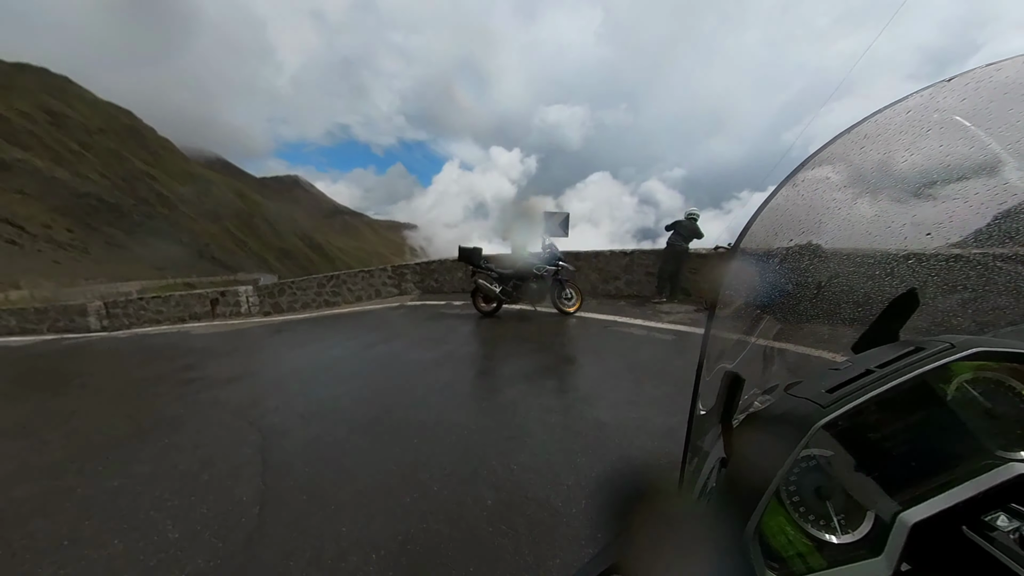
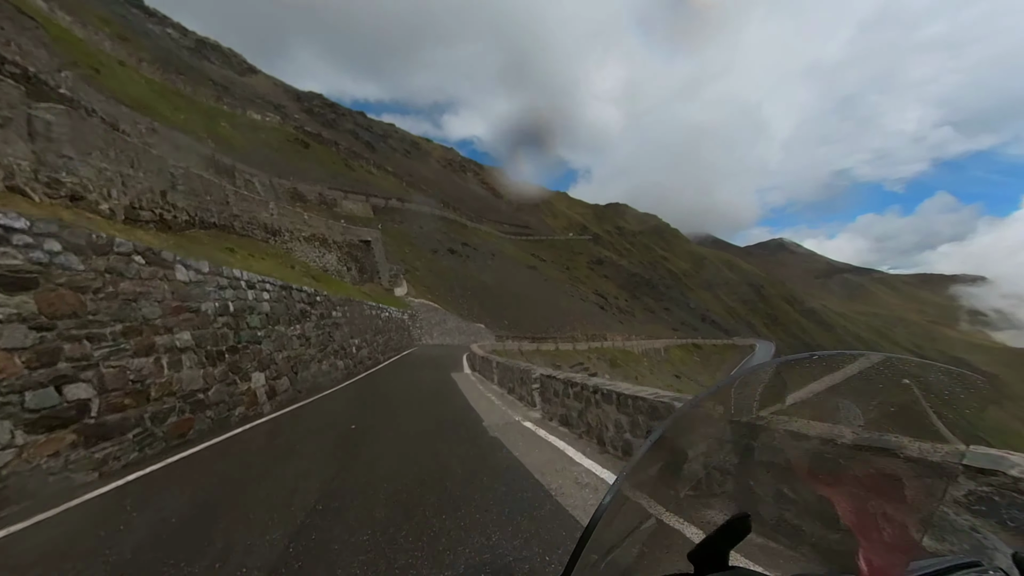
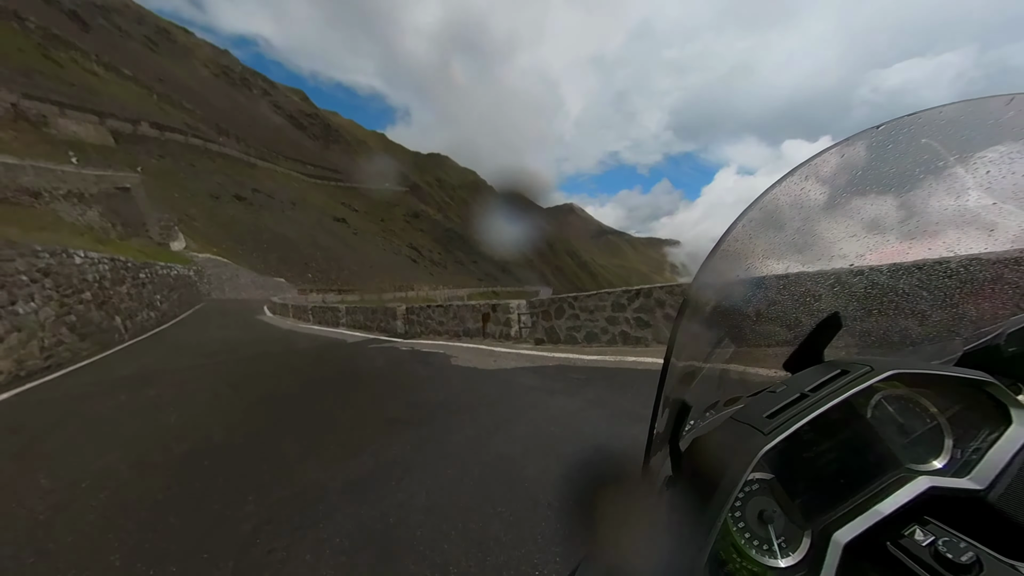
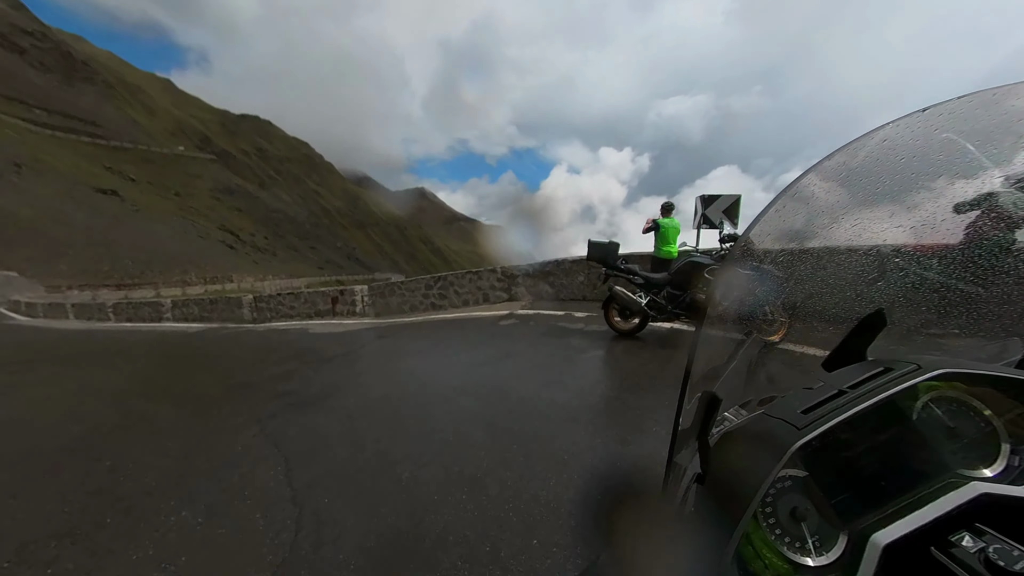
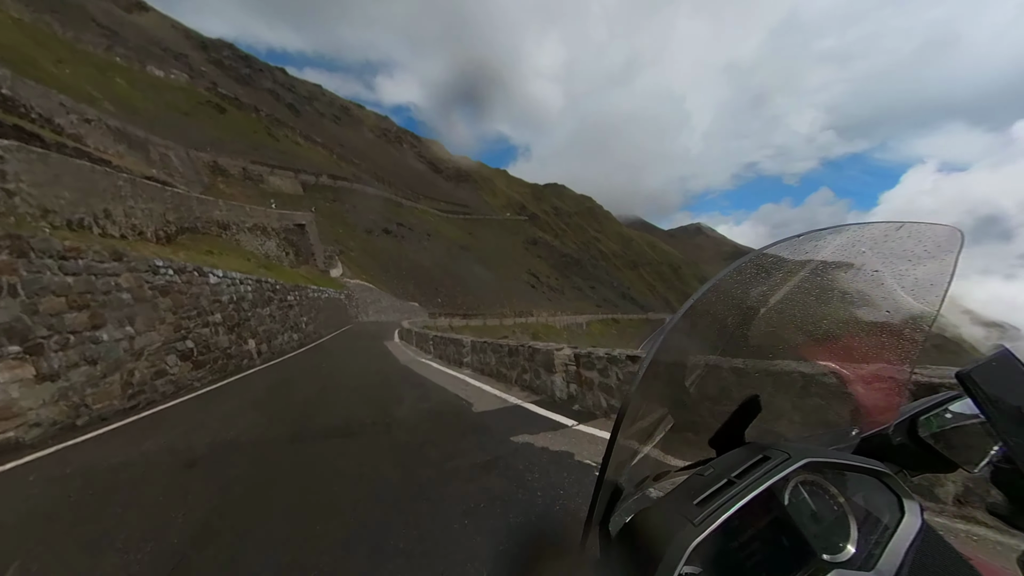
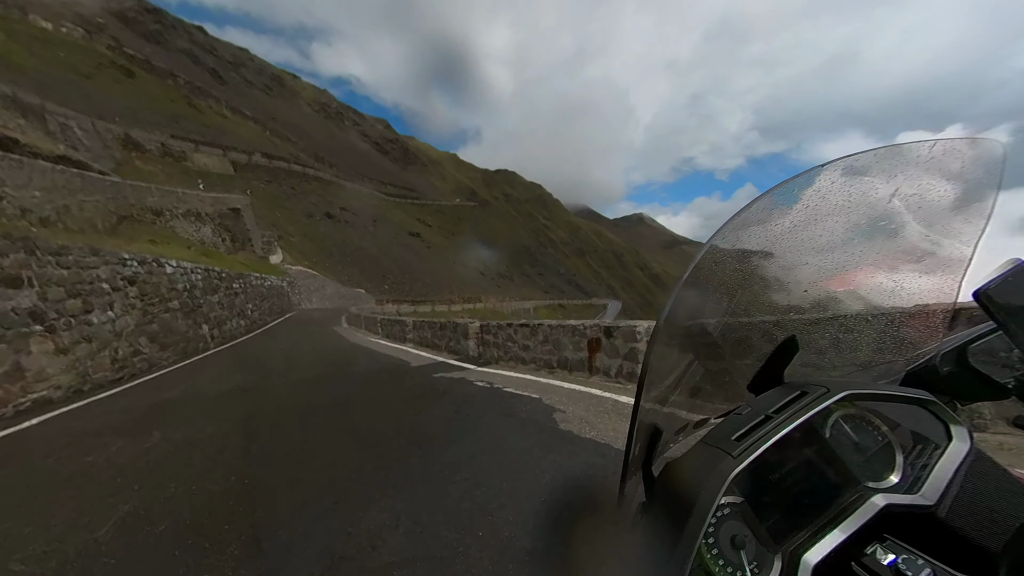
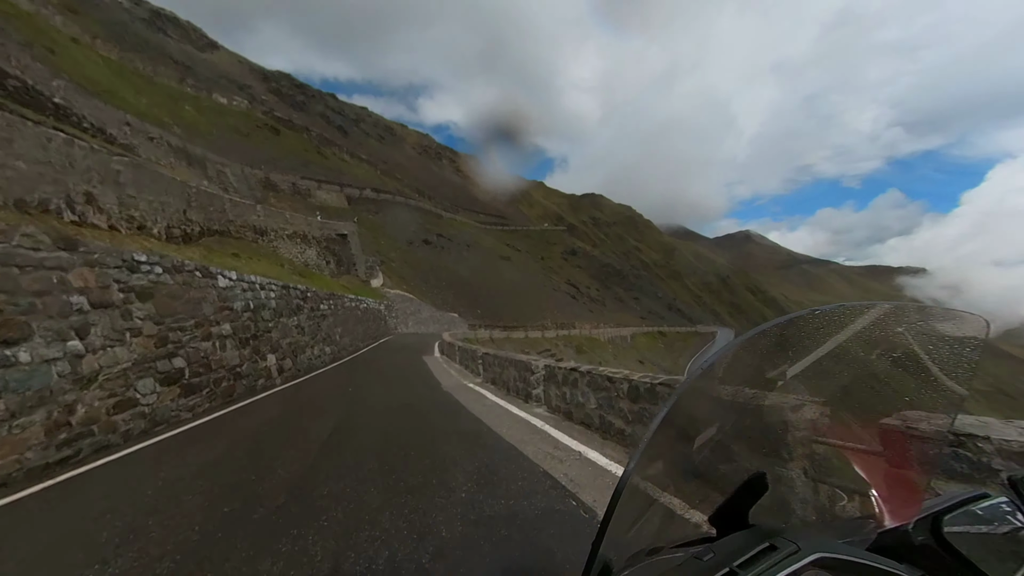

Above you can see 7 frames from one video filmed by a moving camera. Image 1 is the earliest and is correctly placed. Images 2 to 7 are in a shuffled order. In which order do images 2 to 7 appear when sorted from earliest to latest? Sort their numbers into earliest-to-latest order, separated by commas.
4, 3, 6, 5, 7, 2
